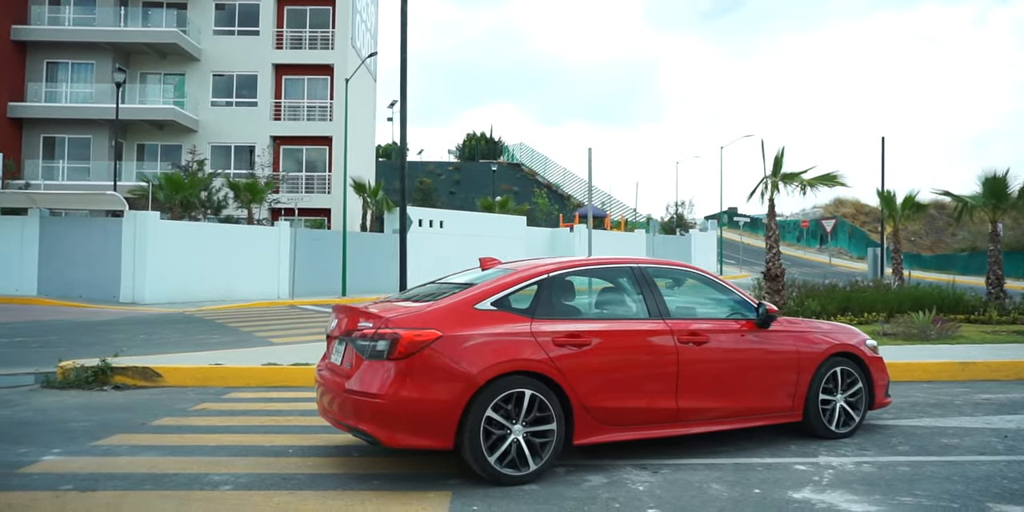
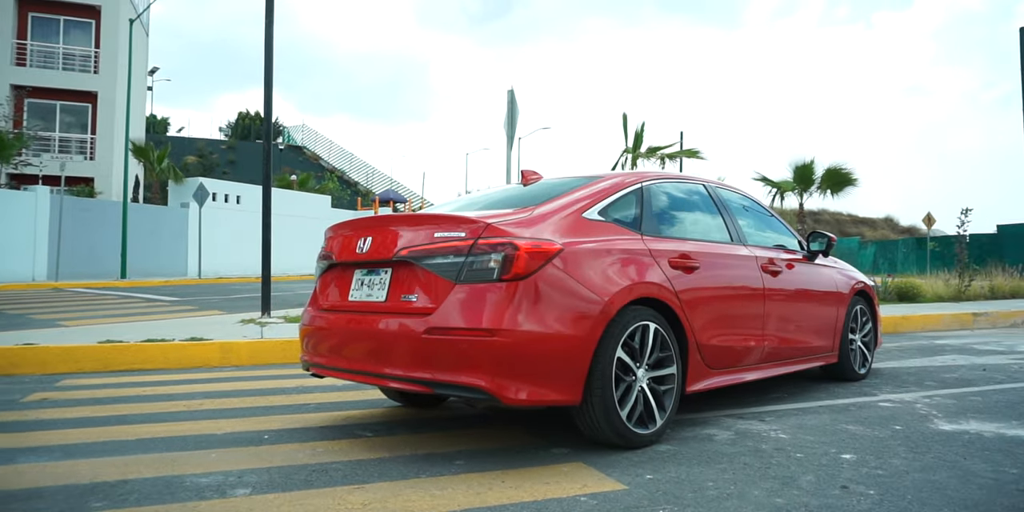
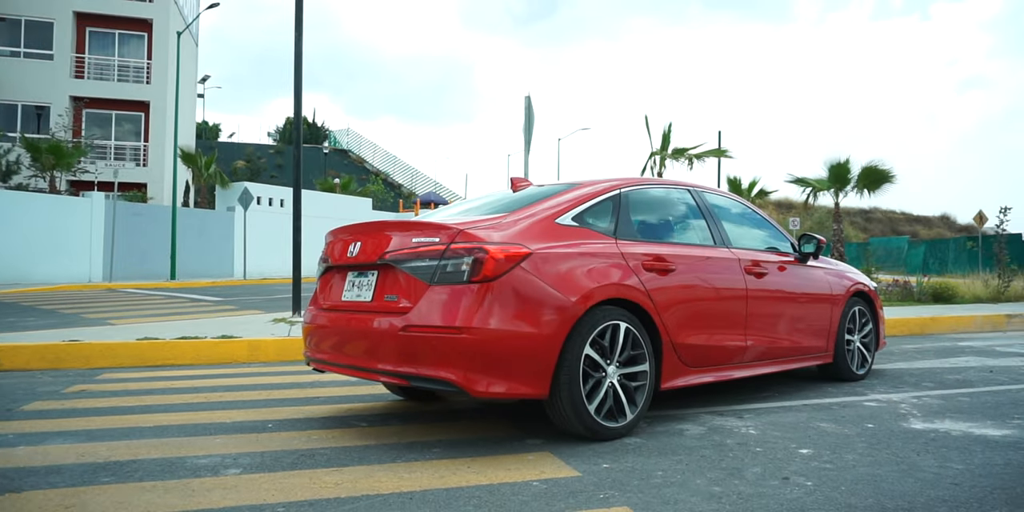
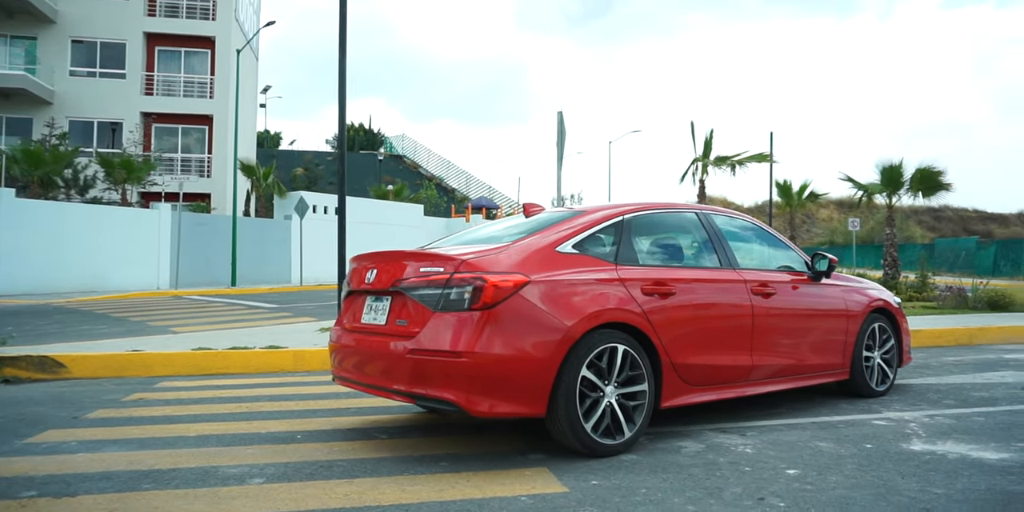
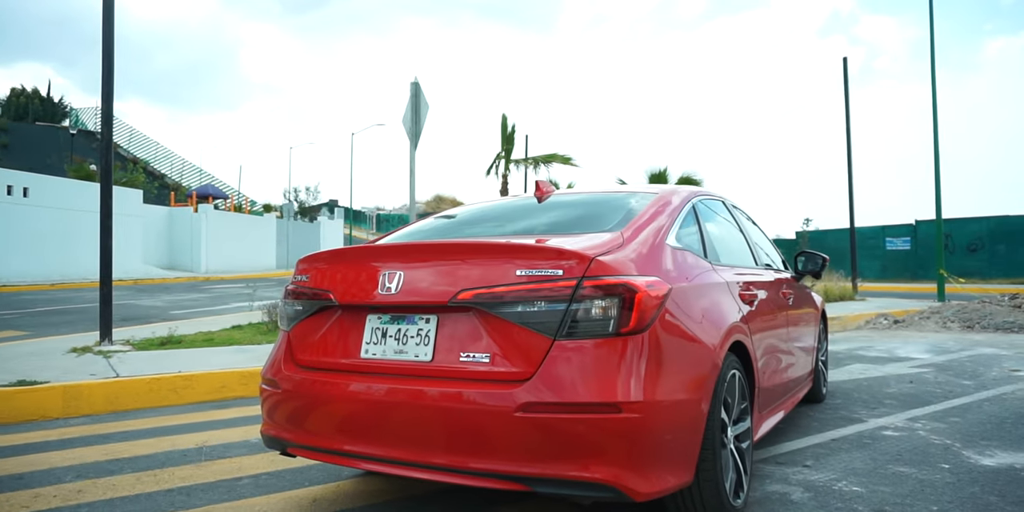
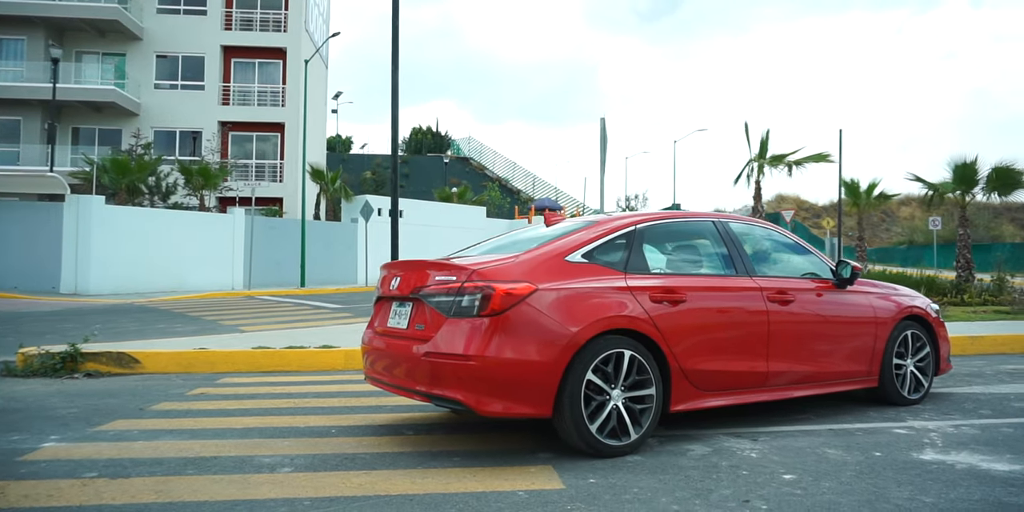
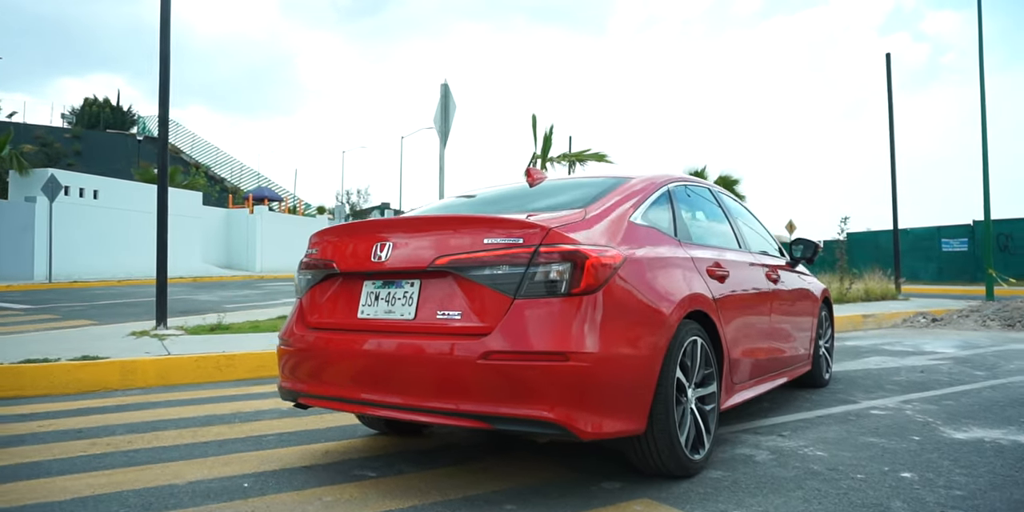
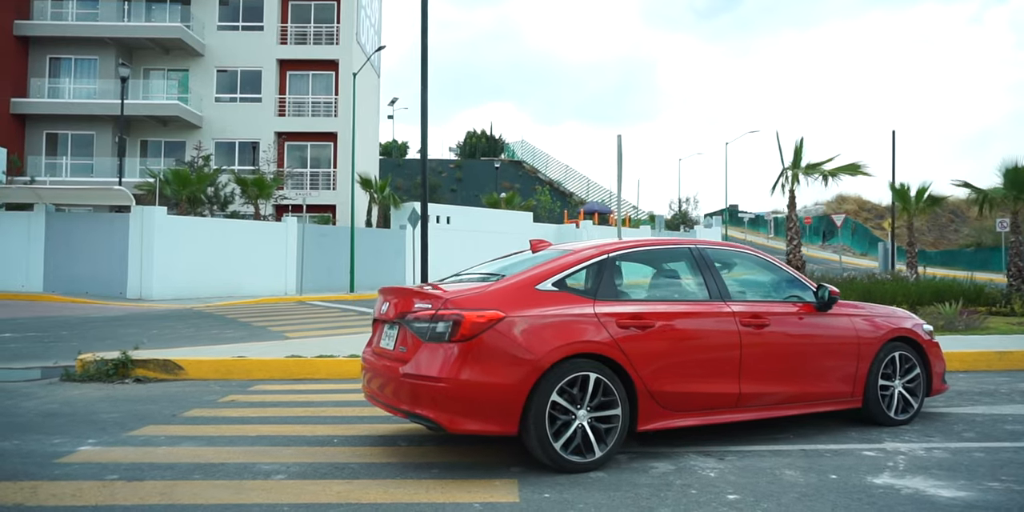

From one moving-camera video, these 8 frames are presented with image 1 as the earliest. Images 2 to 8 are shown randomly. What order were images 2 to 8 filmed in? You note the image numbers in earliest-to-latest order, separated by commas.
8, 6, 4, 3, 2, 7, 5
